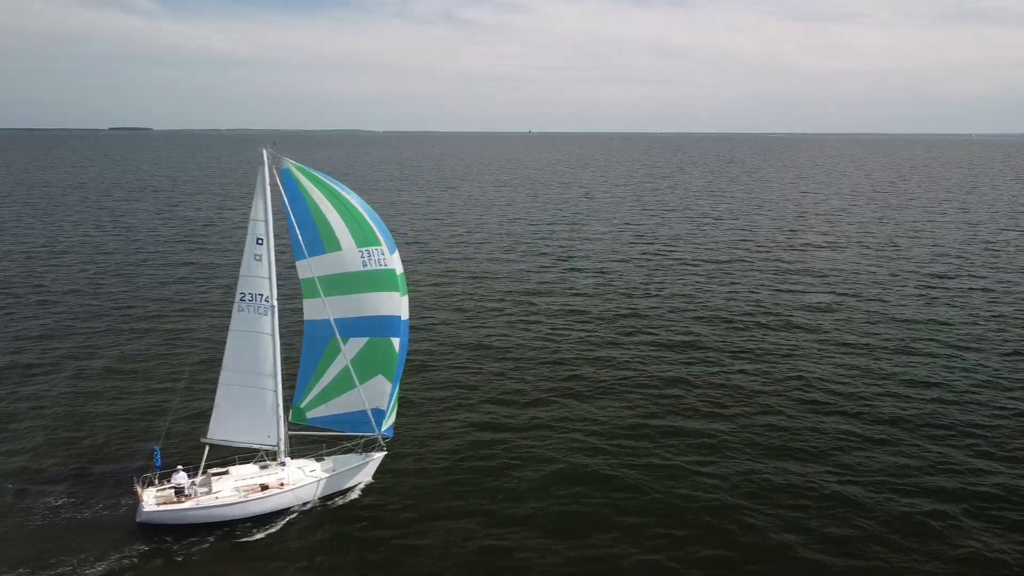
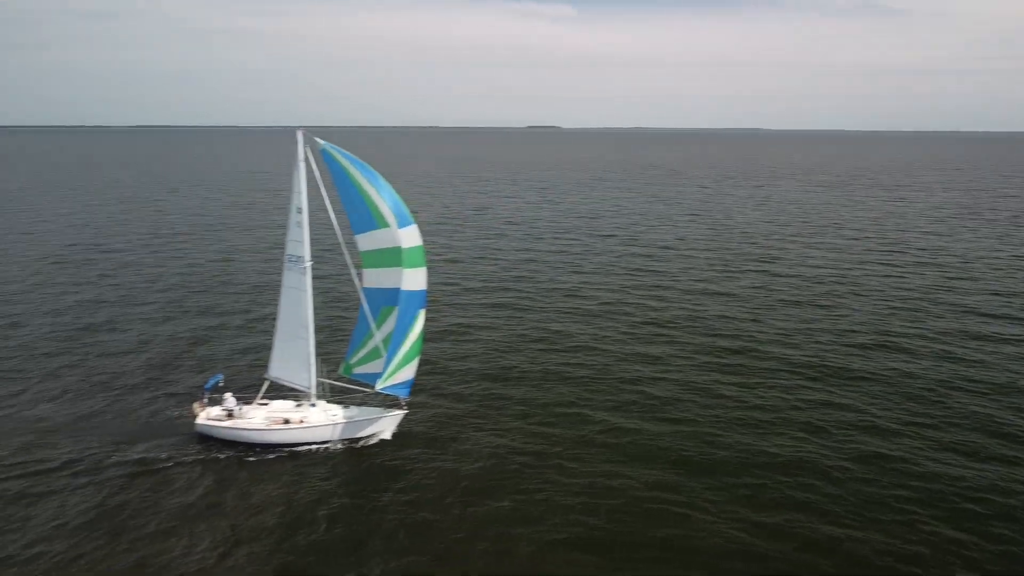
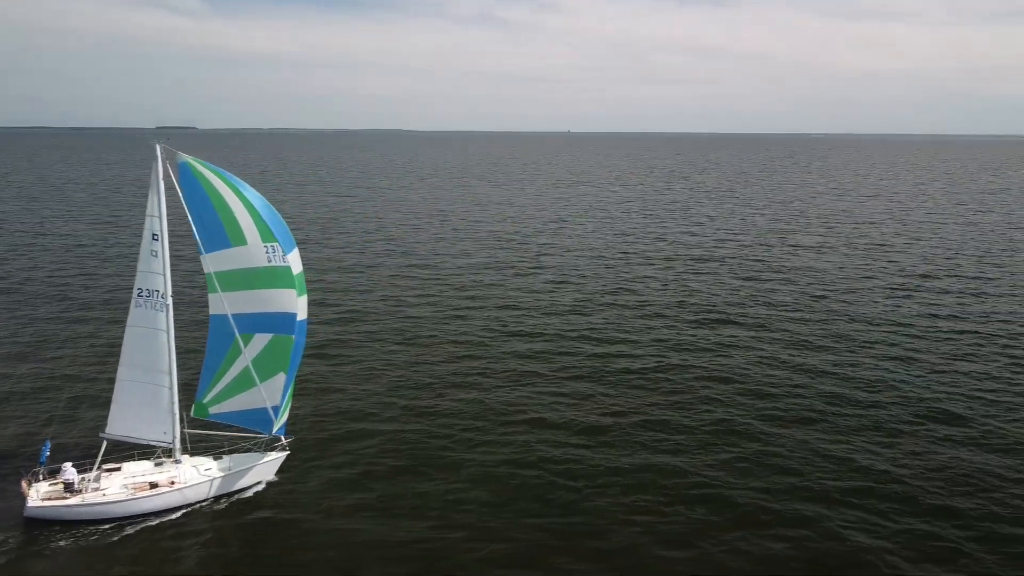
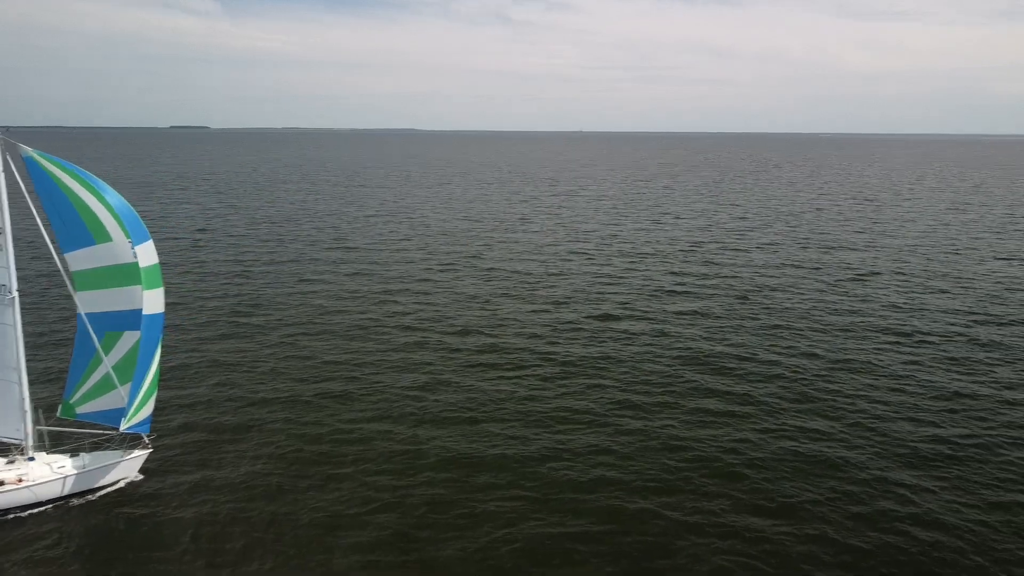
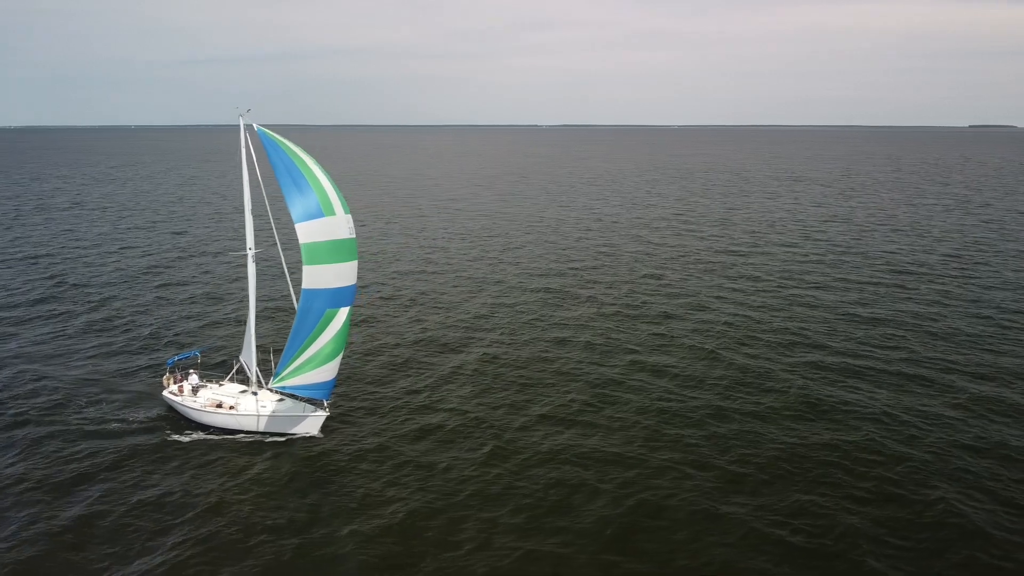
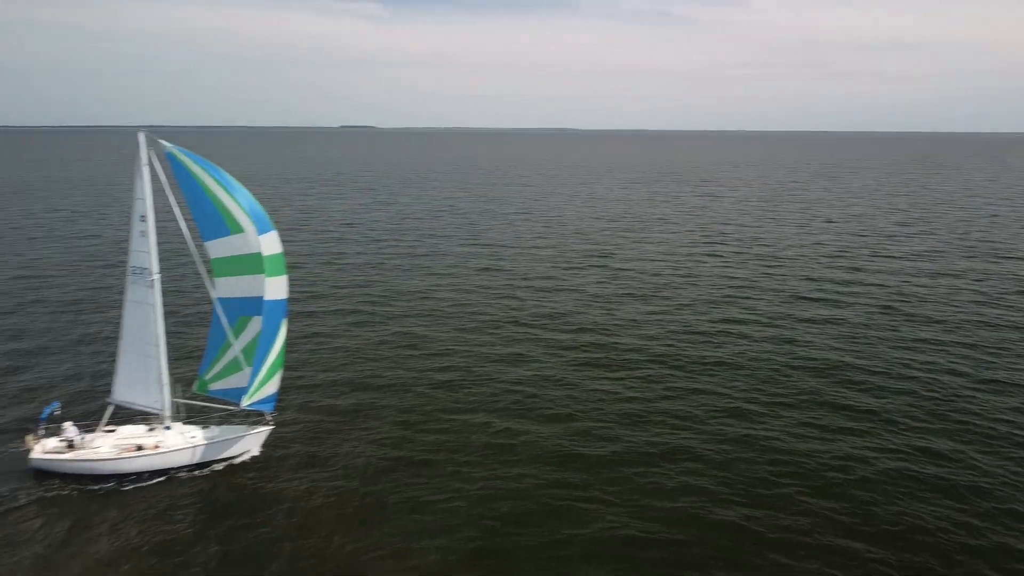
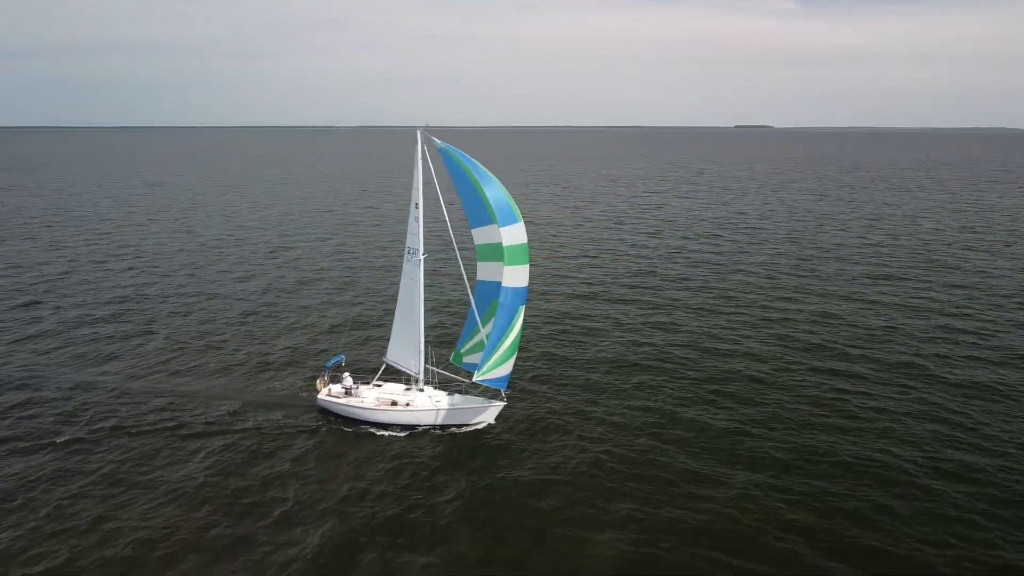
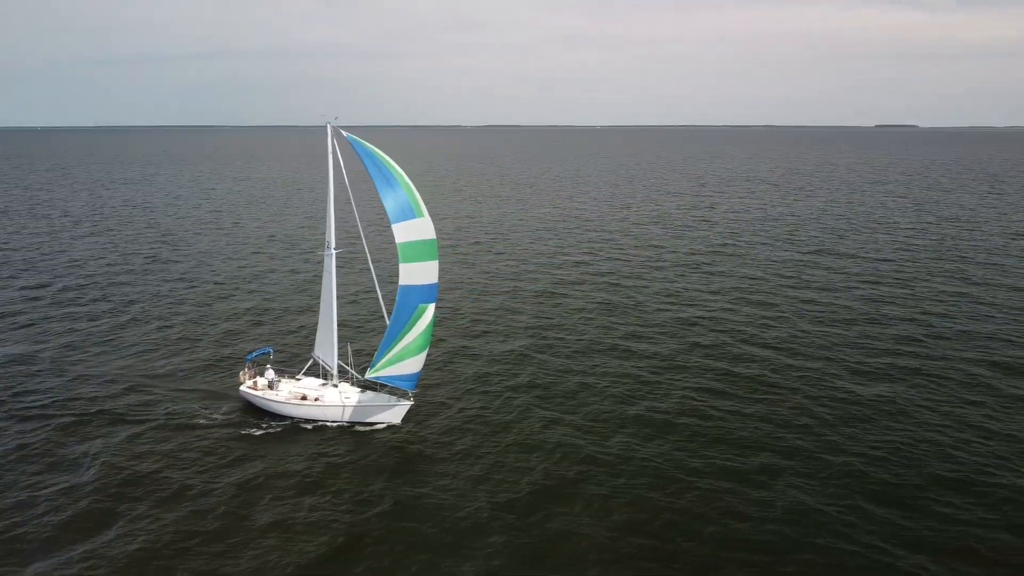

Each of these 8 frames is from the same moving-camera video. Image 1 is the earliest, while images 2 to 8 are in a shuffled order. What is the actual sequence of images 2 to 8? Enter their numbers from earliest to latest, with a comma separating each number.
3, 4, 6, 2, 7, 8, 5
